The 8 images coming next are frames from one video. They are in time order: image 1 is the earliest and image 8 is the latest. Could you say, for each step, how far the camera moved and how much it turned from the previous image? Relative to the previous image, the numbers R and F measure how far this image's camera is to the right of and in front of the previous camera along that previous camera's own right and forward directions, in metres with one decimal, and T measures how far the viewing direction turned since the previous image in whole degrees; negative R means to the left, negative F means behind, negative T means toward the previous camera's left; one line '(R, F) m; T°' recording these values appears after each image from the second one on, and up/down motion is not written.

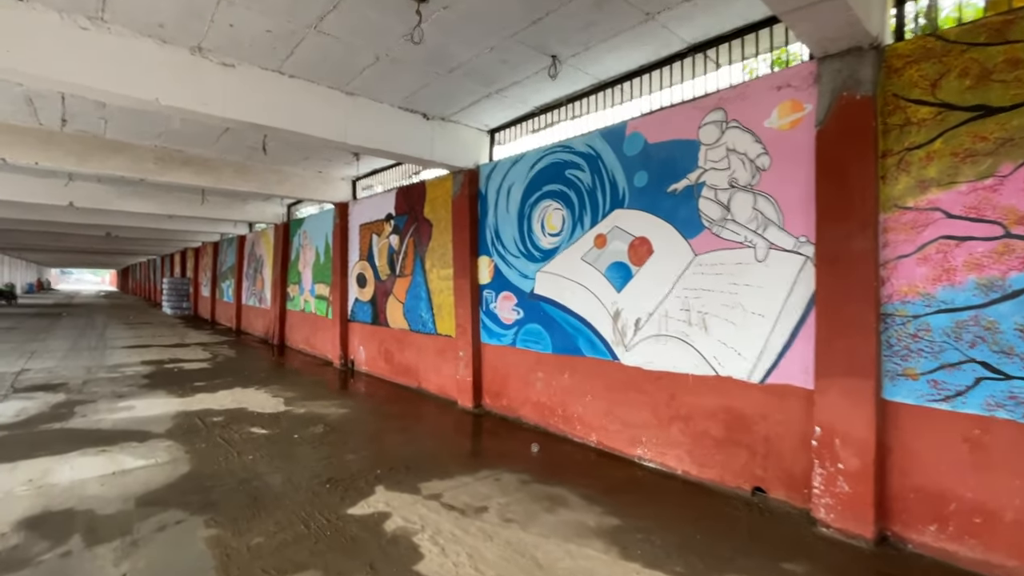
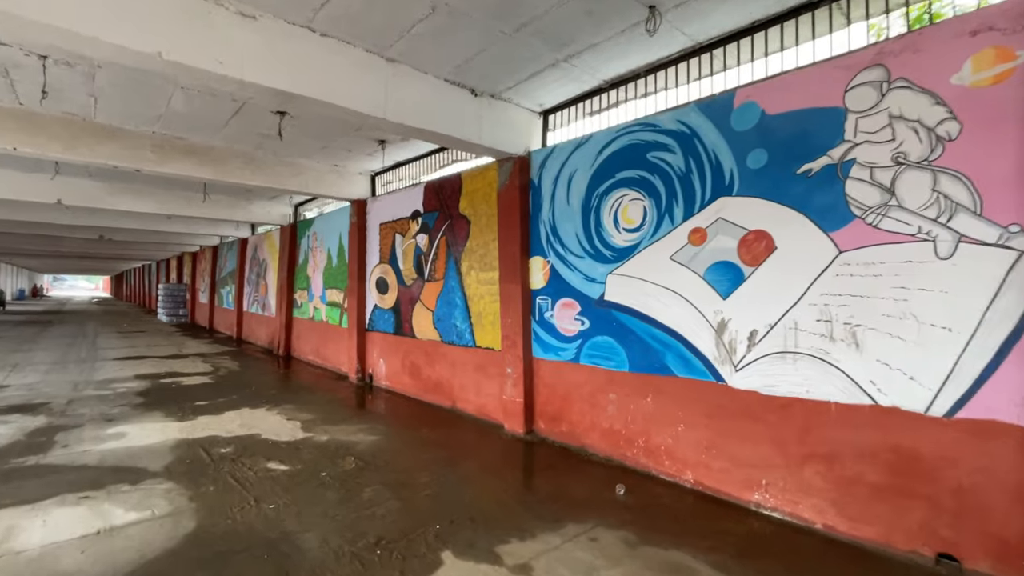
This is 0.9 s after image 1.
(-0.6, +0.7) m; 0°
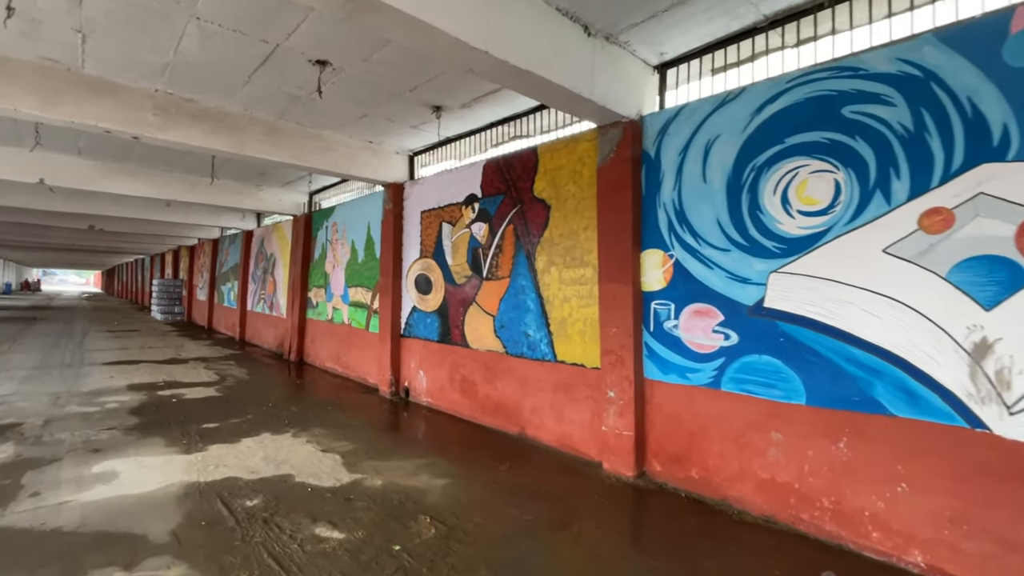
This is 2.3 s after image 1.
(-0.8, +1.0) m; +1°
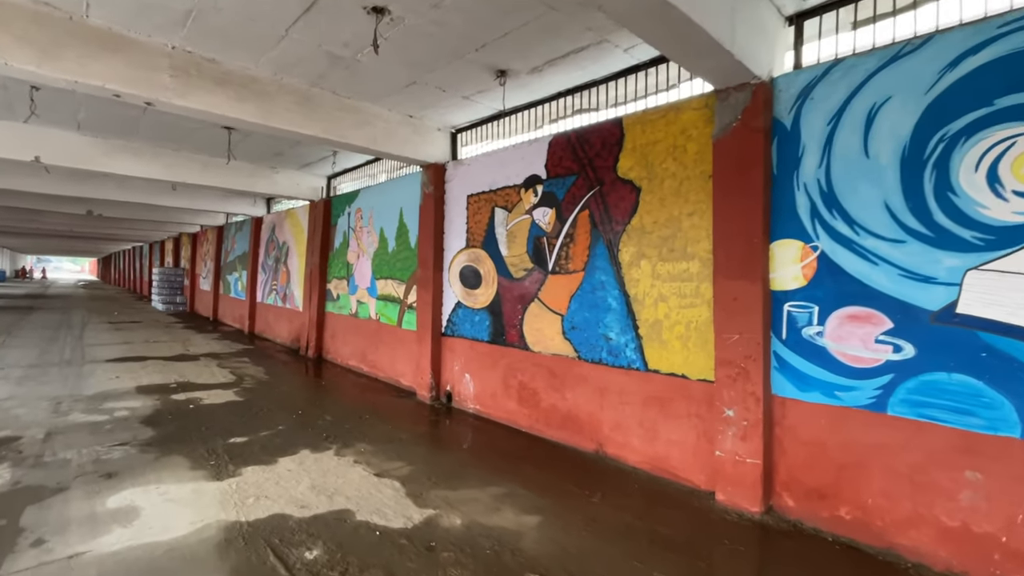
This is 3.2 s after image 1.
(-0.6, +0.6) m; 0°
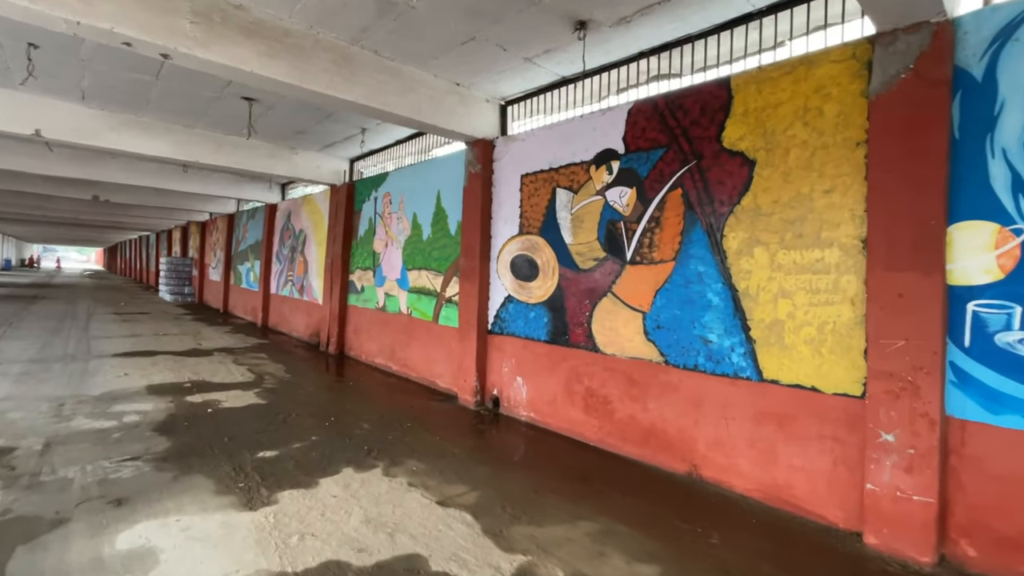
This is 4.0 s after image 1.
(-0.5, +0.6) m; 0°
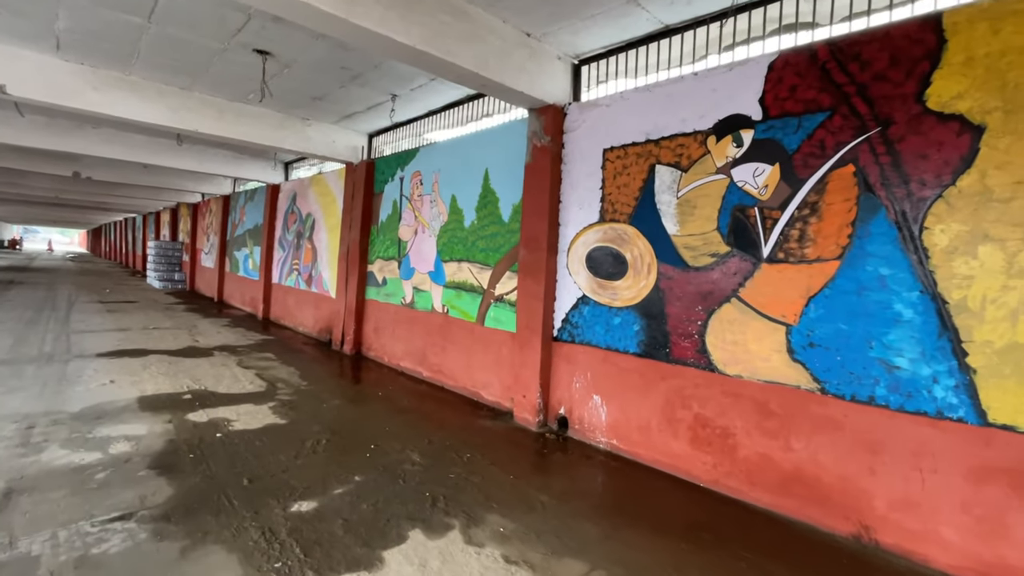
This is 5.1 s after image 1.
(-0.6, +0.8) m; +1°
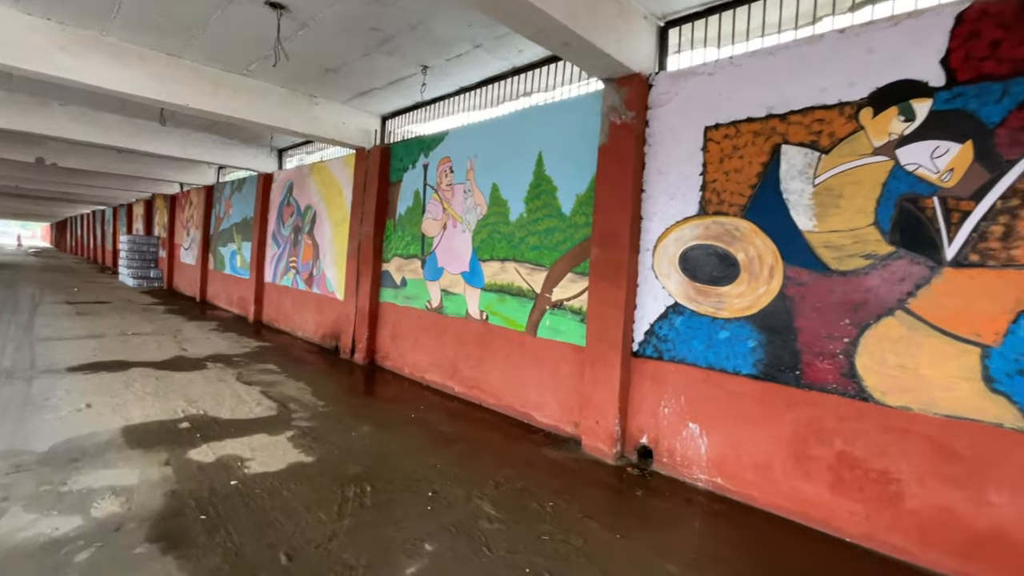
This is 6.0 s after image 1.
(-0.6, +0.7) m; +2°
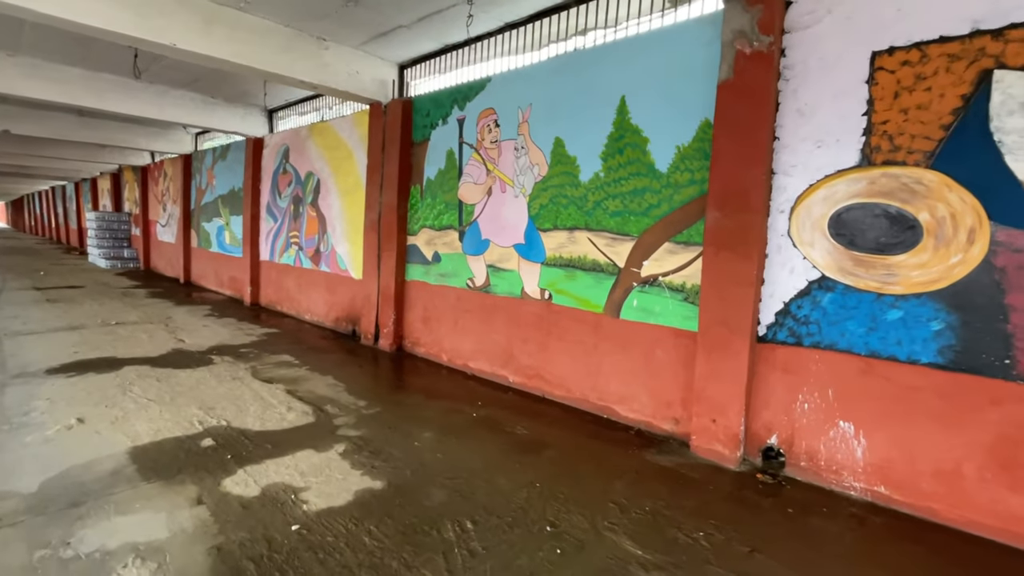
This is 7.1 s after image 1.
(-0.7, +0.6) m; +2°
